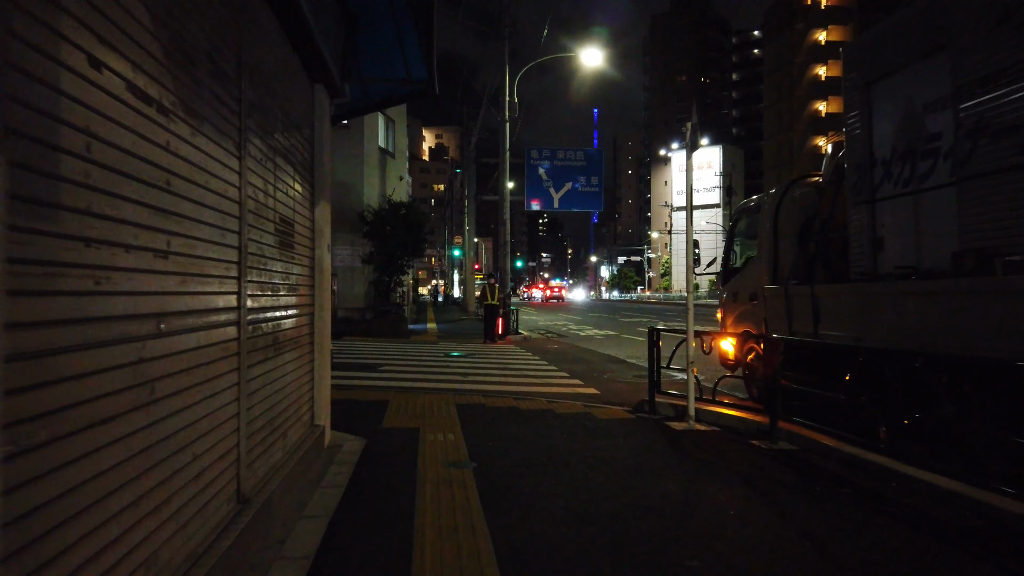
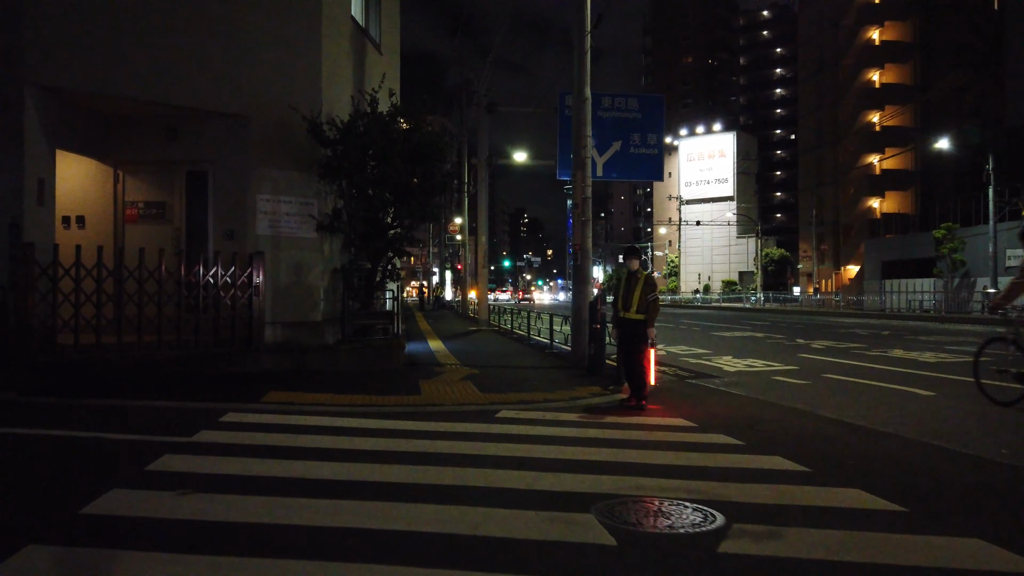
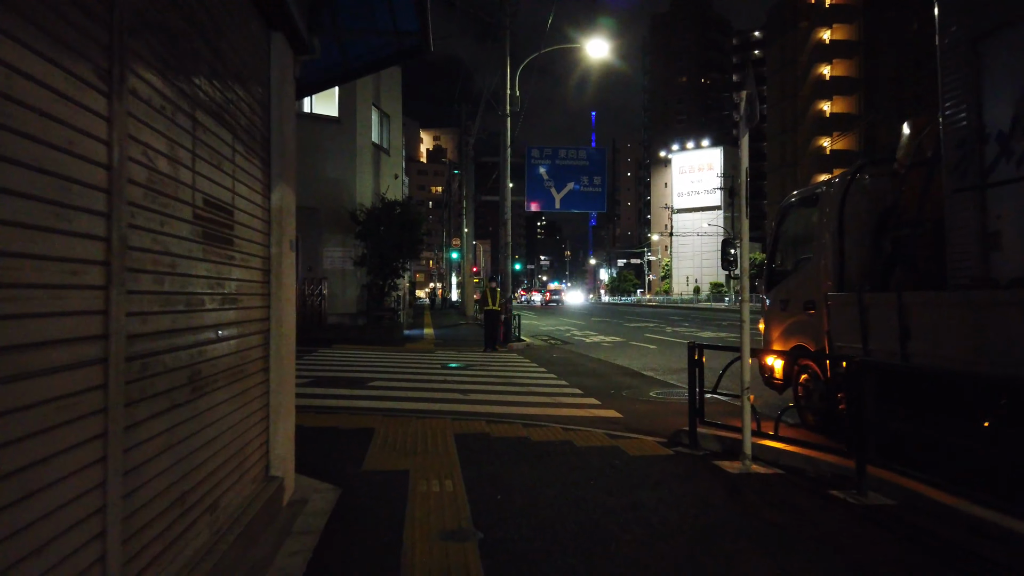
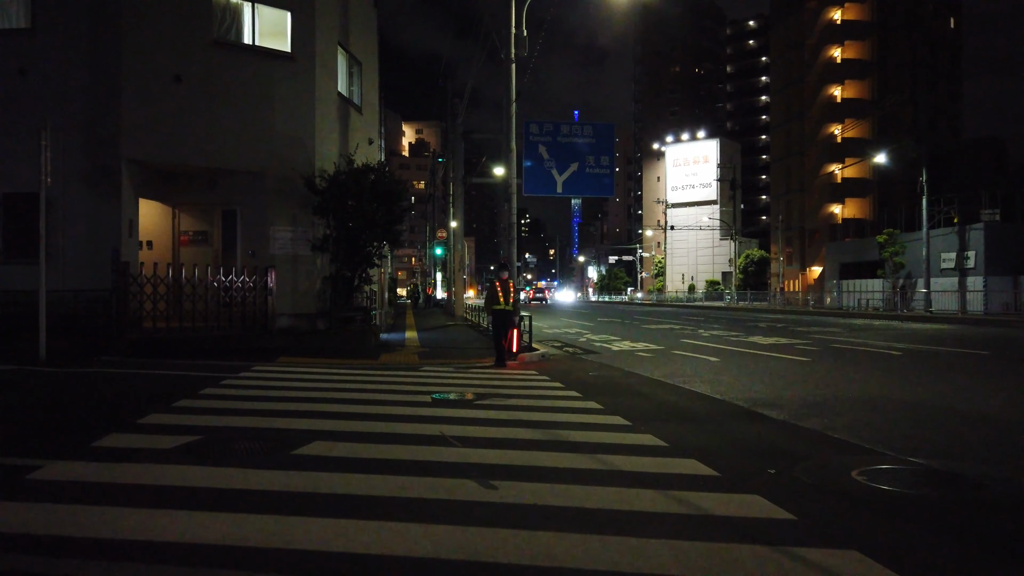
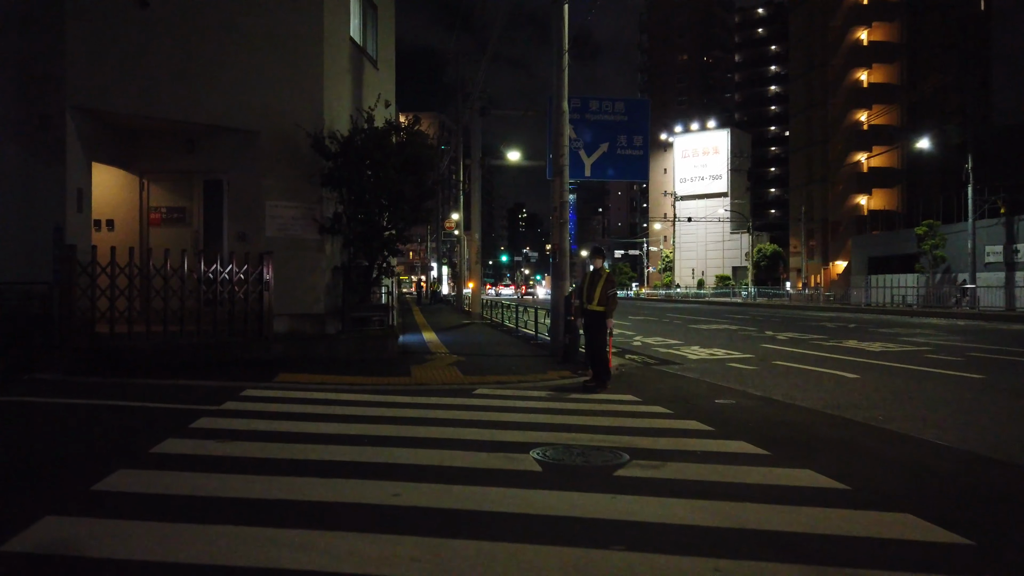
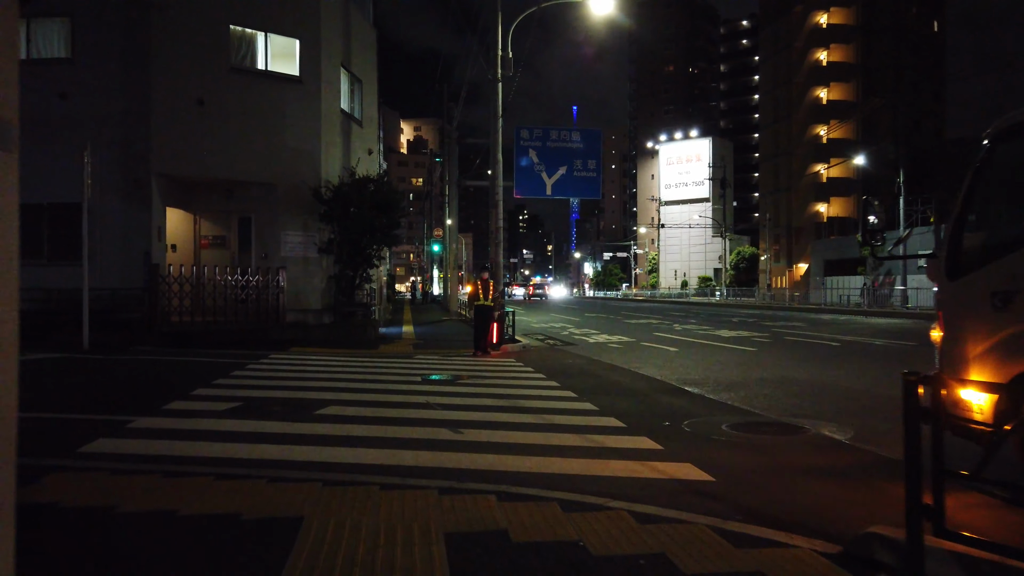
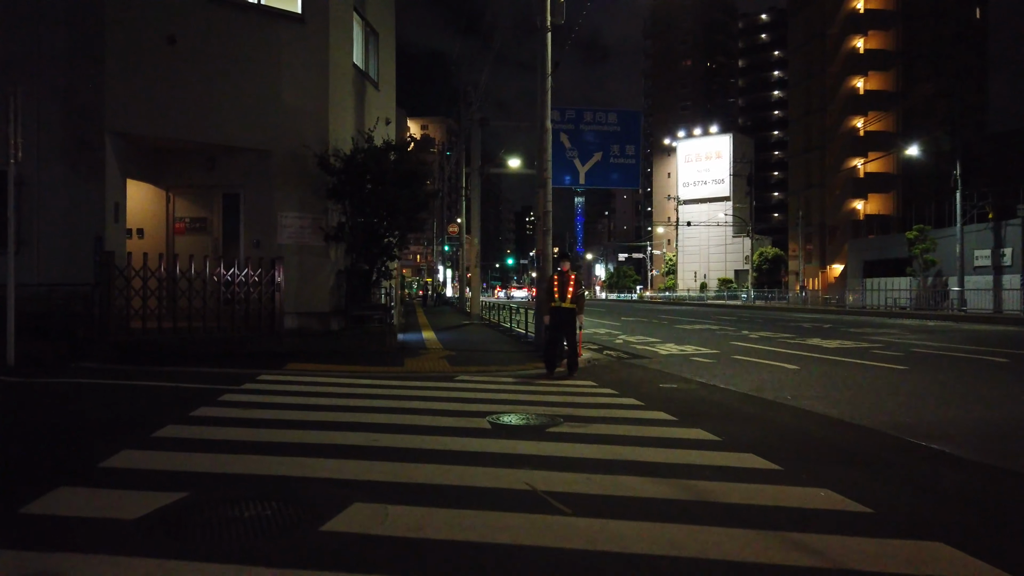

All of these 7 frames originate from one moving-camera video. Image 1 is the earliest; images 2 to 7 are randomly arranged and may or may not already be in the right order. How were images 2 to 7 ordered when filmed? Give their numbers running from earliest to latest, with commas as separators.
3, 6, 4, 7, 5, 2
